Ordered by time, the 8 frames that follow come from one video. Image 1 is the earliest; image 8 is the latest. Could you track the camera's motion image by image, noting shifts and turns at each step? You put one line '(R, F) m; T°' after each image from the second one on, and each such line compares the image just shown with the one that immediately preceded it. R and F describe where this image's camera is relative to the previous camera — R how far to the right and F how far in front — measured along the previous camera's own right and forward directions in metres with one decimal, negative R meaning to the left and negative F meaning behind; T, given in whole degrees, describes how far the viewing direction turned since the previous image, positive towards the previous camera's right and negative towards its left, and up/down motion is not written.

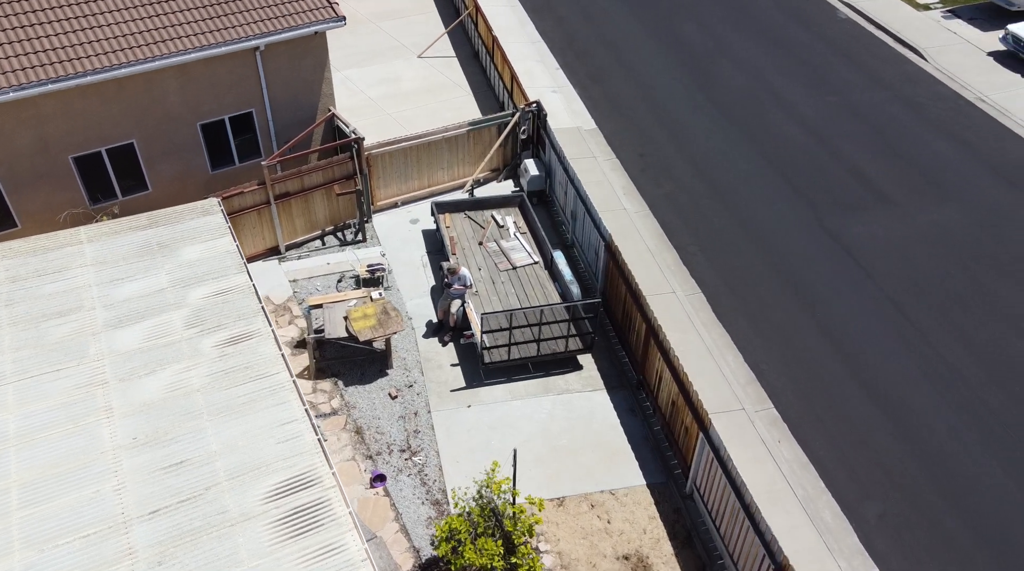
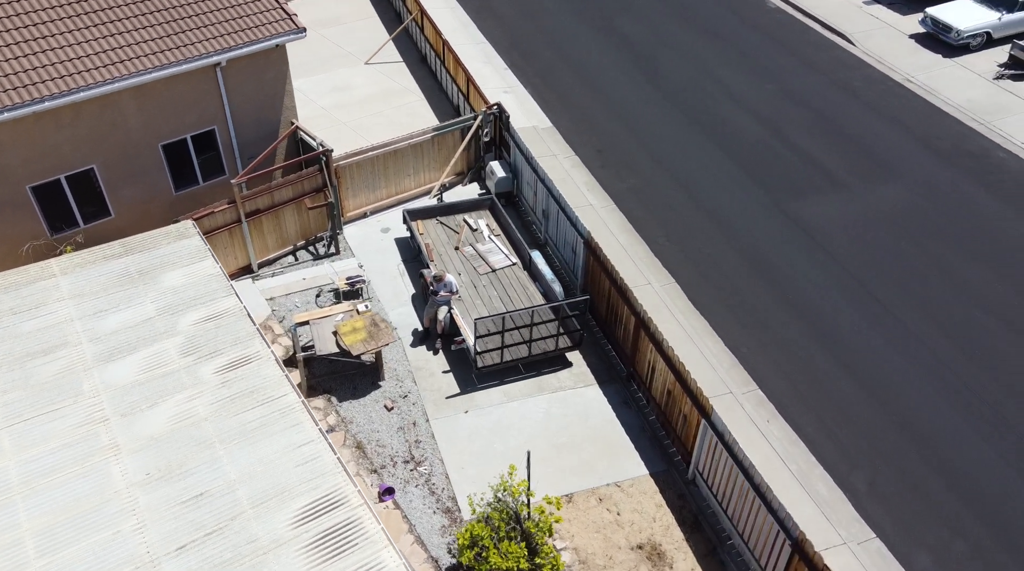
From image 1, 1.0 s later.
(-1.2, -0.1) m; +6°
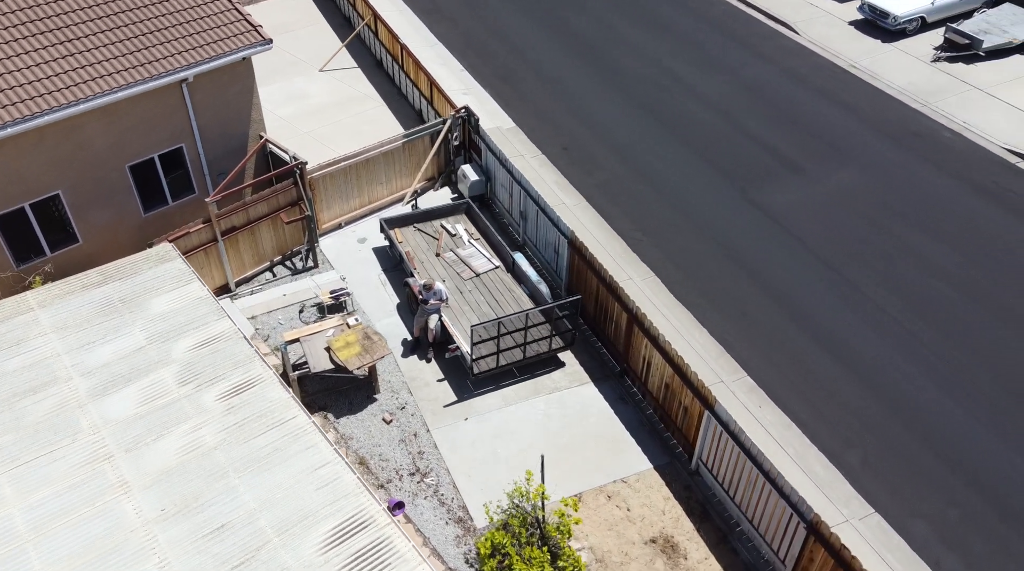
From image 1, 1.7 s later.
(-1.1, +0.1) m; +5°
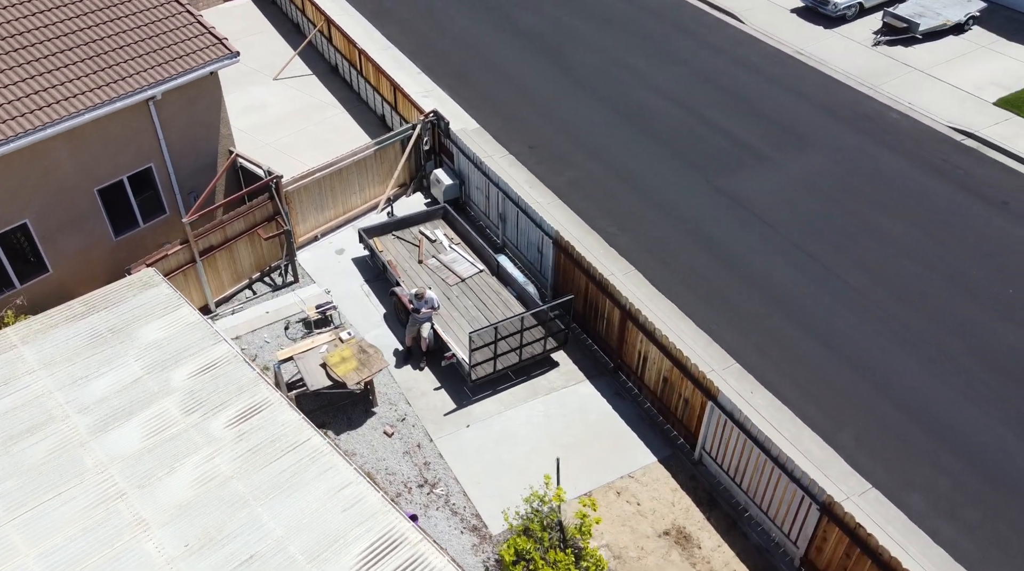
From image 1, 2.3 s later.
(-1.1, +0.1) m; +5°
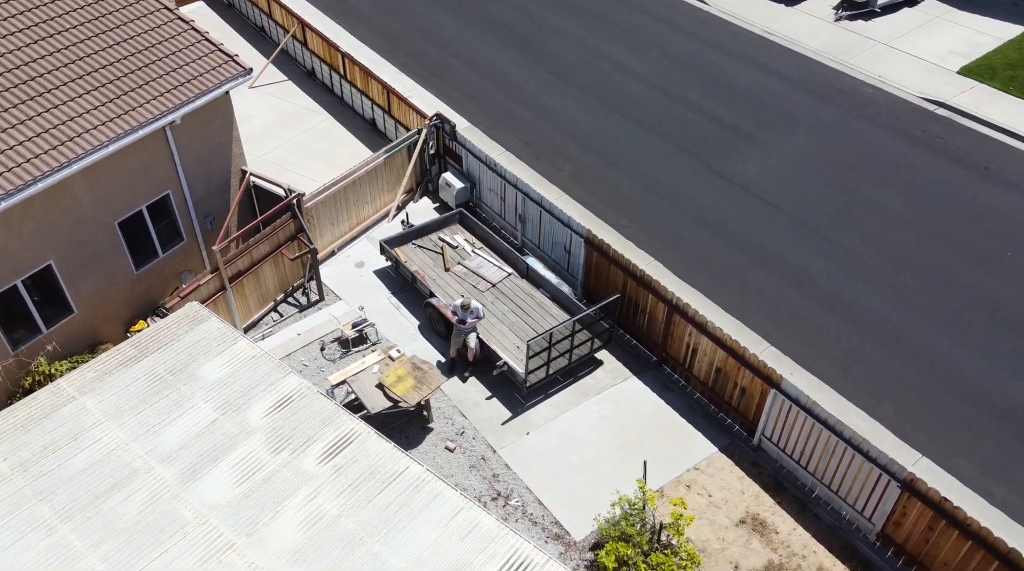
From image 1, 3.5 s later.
(-2.3, +0.2) m; +7°
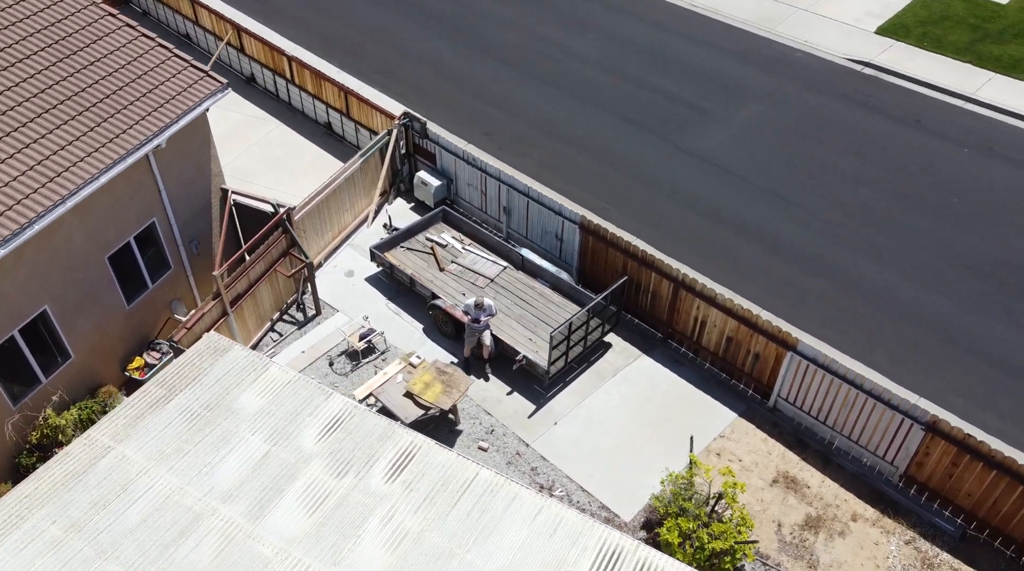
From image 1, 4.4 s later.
(-2.1, +0.1) m; +8°
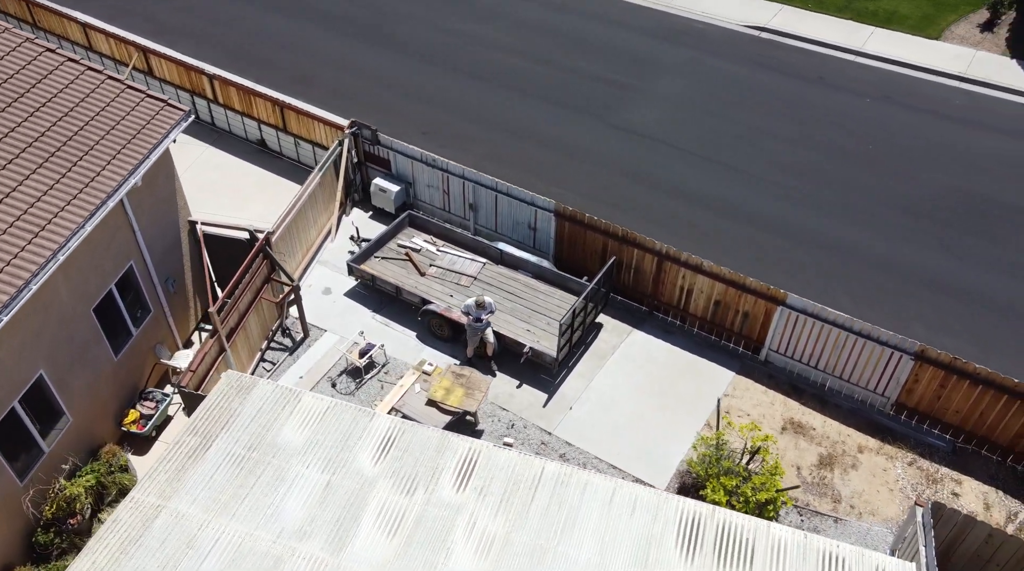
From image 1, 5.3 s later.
(-2.4, +0.1) m; +10°
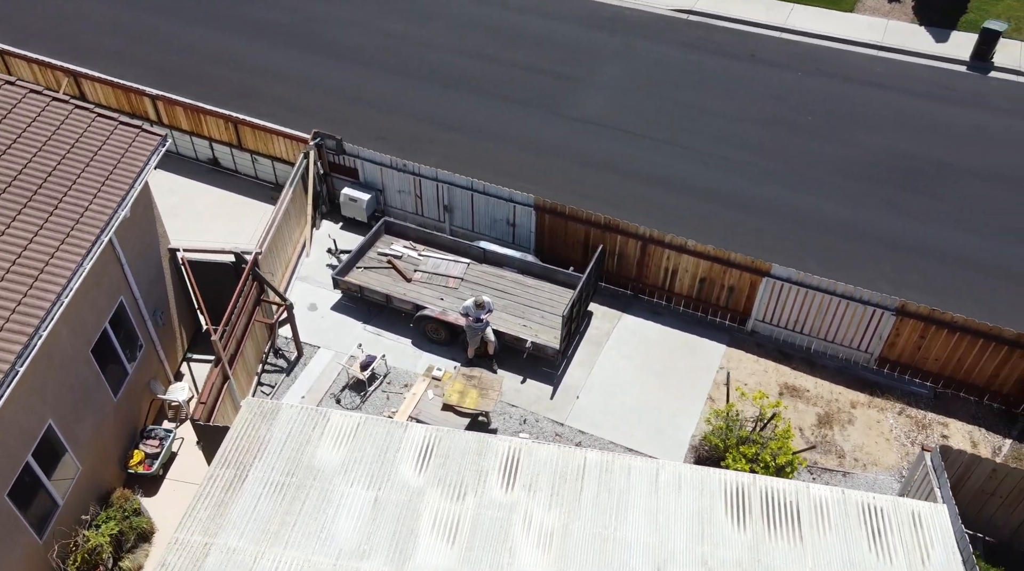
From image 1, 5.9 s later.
(-1.6, +0.1) m; +7°
